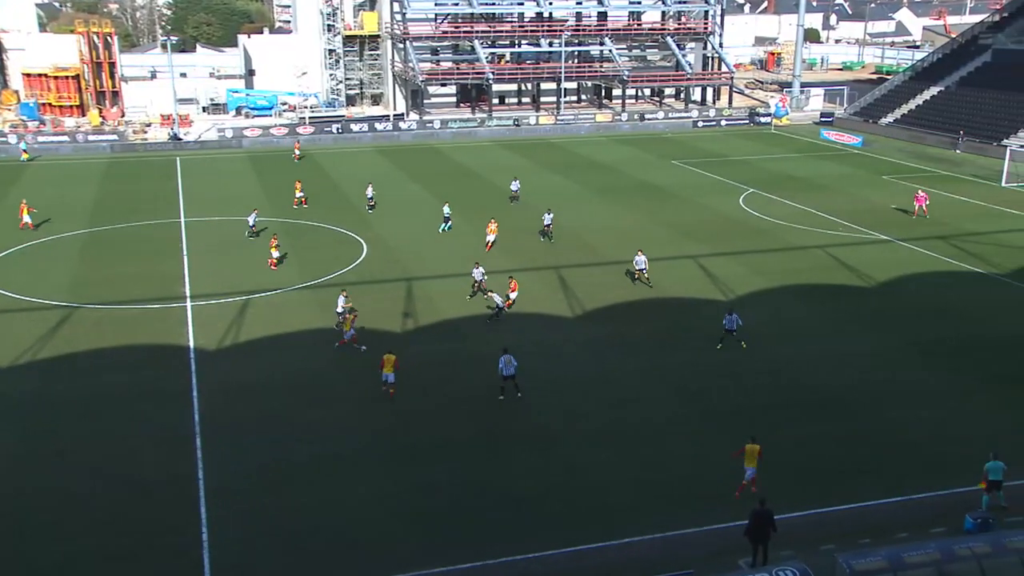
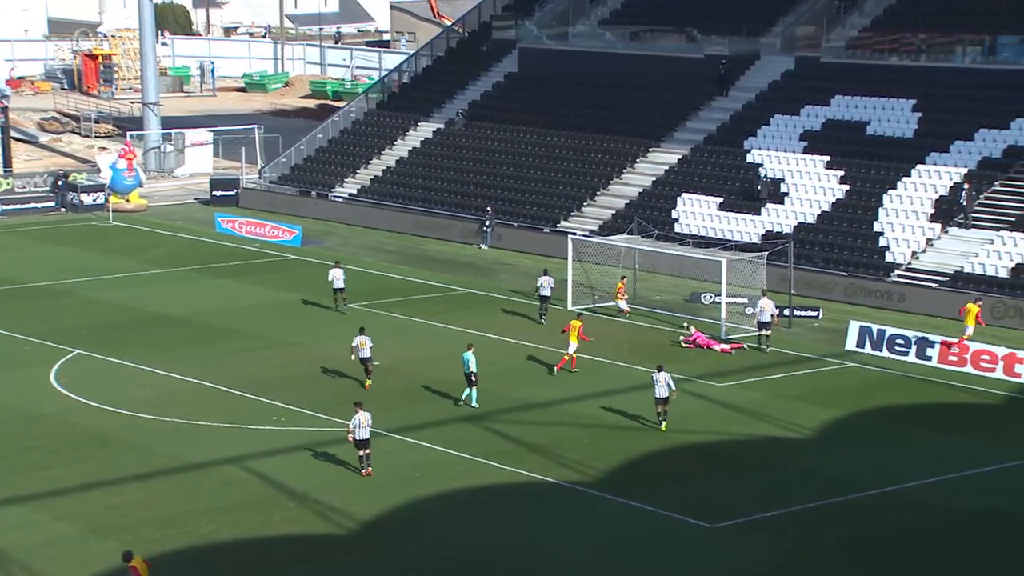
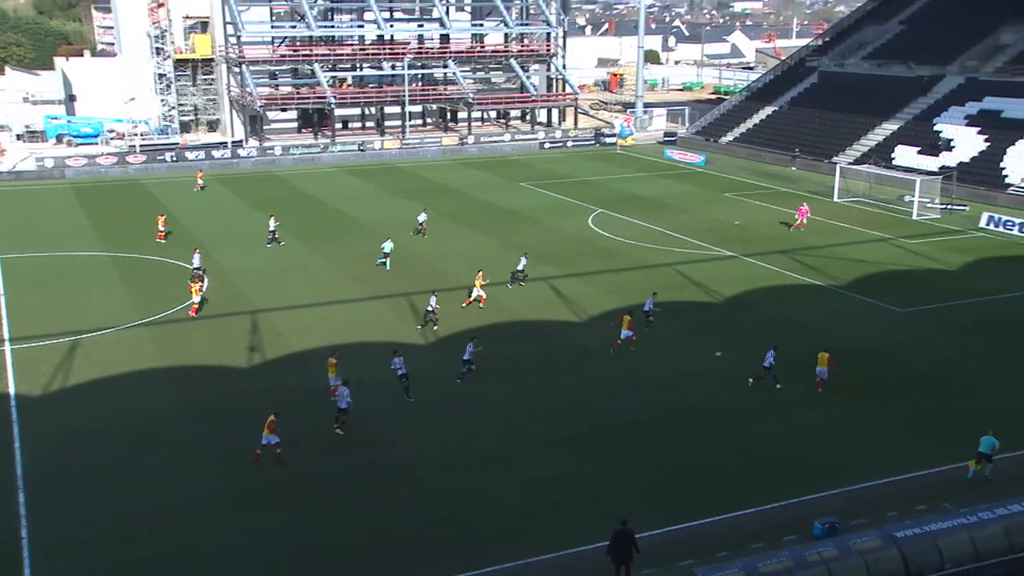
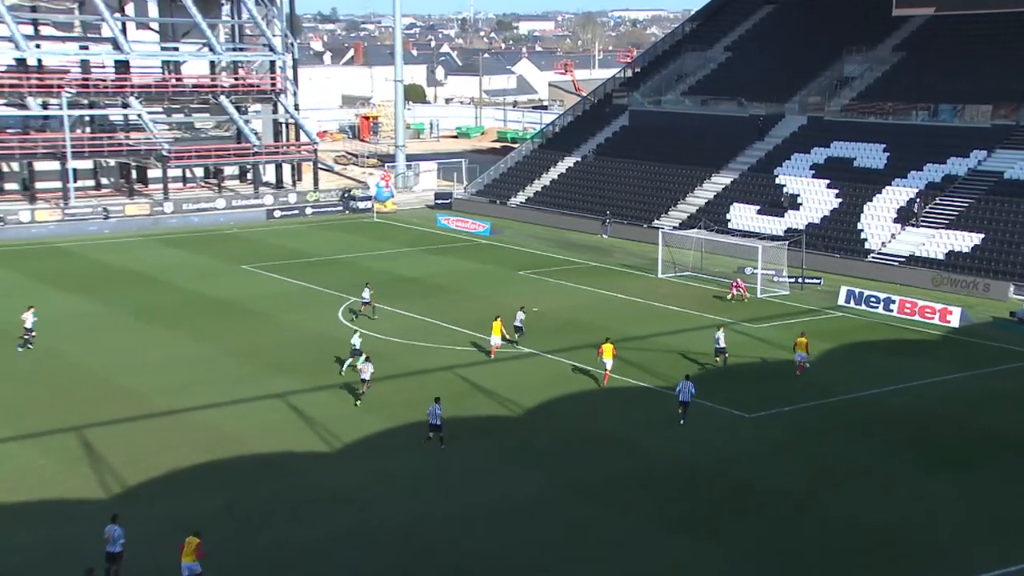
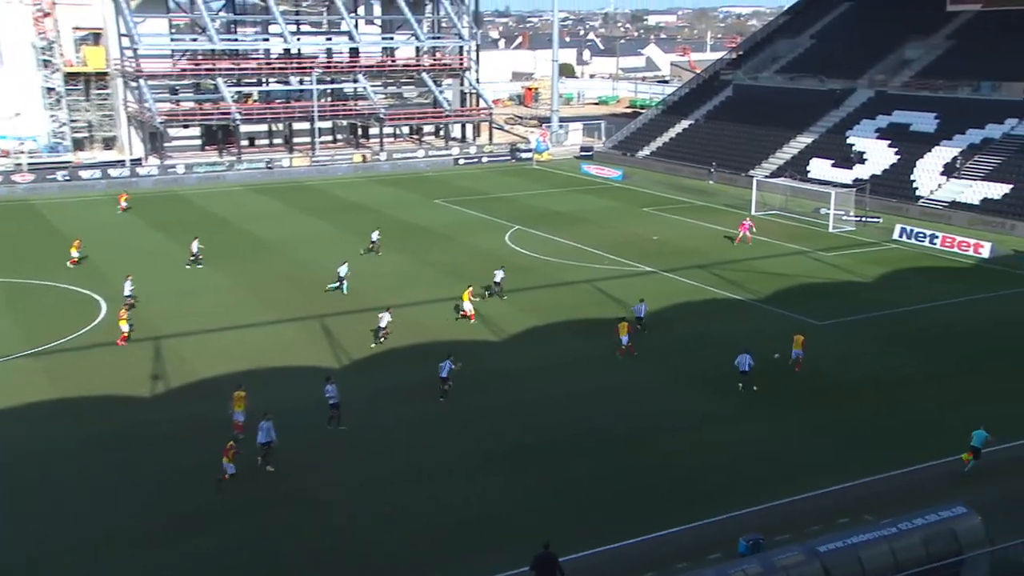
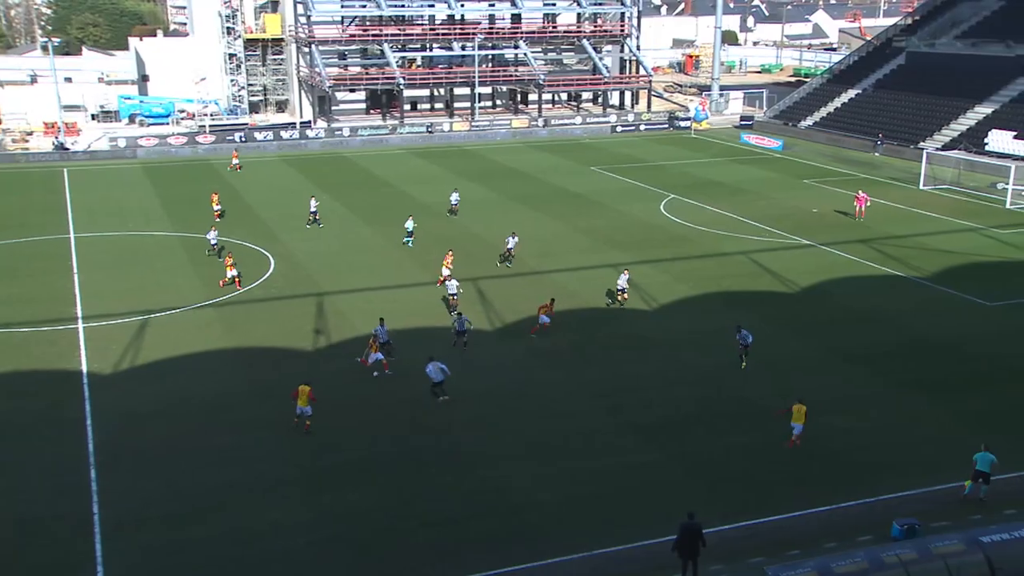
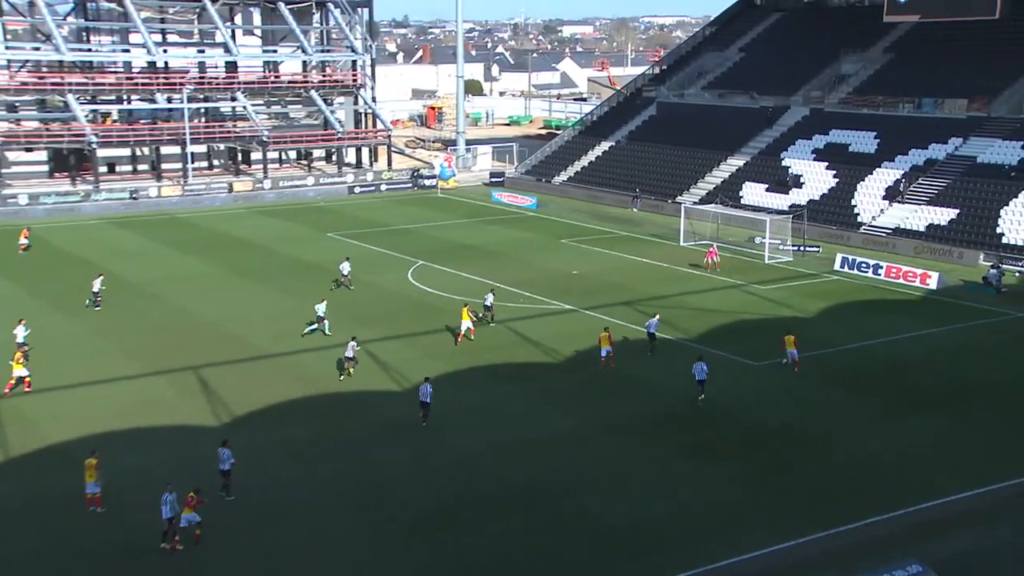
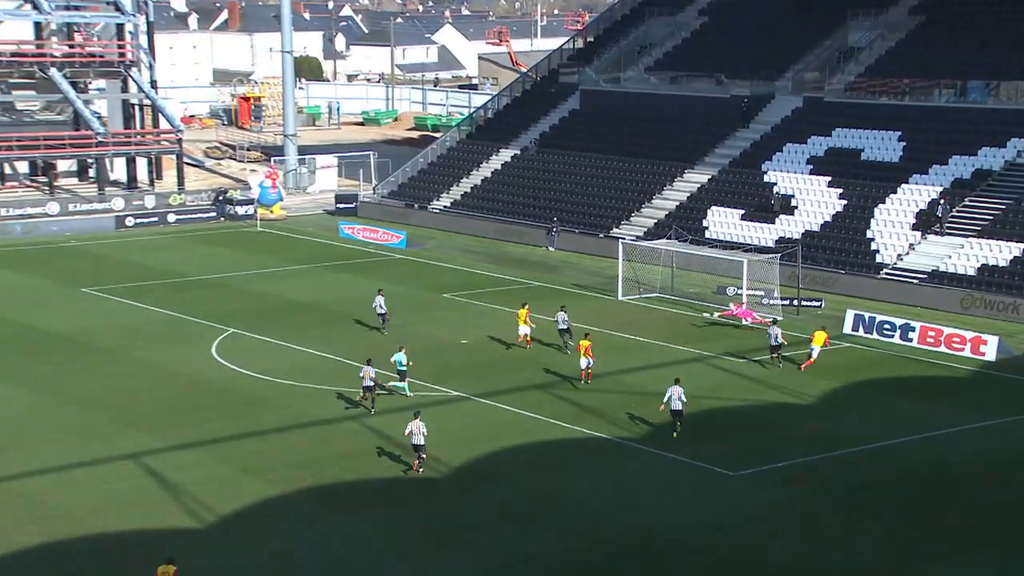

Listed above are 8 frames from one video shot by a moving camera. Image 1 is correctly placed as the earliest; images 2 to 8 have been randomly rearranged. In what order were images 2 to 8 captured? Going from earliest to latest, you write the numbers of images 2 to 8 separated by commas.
6, 3, 5, 7, 4, 8, 2
